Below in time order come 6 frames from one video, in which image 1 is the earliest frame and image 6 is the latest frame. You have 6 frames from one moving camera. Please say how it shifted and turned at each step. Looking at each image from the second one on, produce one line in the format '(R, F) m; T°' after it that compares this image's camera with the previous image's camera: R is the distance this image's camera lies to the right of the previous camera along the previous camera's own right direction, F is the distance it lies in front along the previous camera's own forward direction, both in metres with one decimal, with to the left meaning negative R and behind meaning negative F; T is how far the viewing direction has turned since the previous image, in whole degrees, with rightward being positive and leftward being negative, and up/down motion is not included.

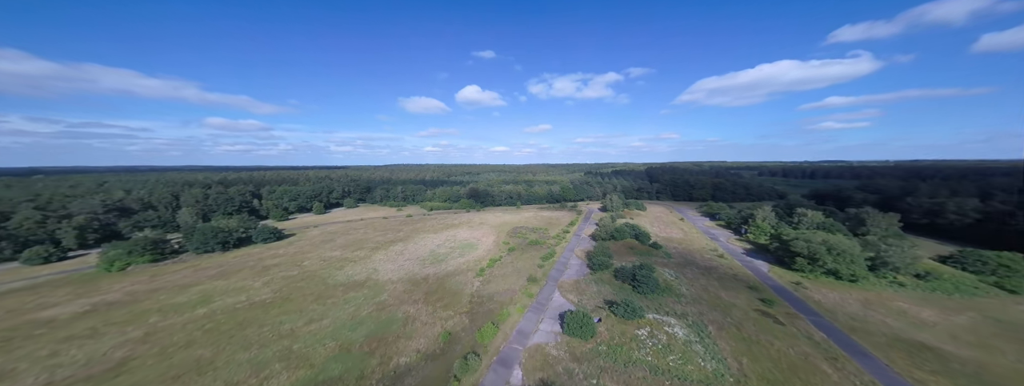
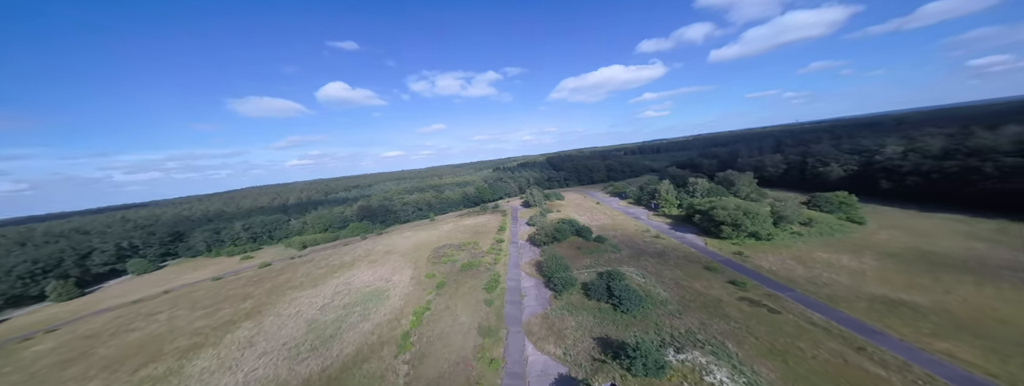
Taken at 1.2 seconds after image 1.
(-1.5, +10.8) m; +21°
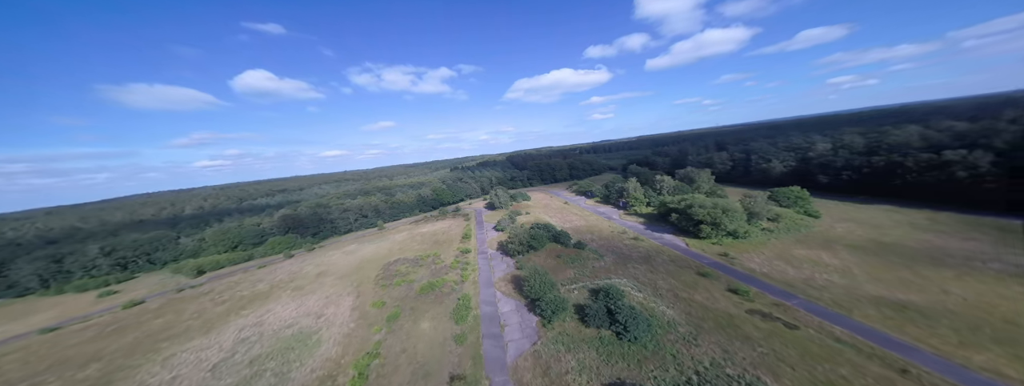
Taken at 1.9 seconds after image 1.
(-1.5, +5.9) m; +10°
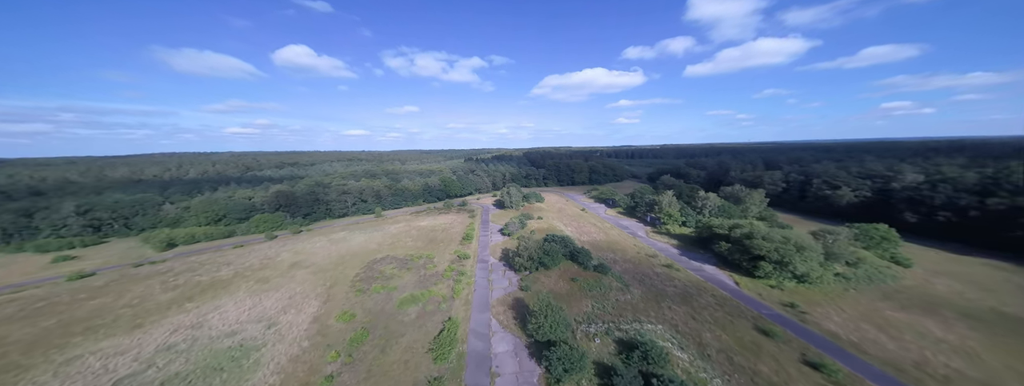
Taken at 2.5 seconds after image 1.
(-0.1, +6.5) m; -3°
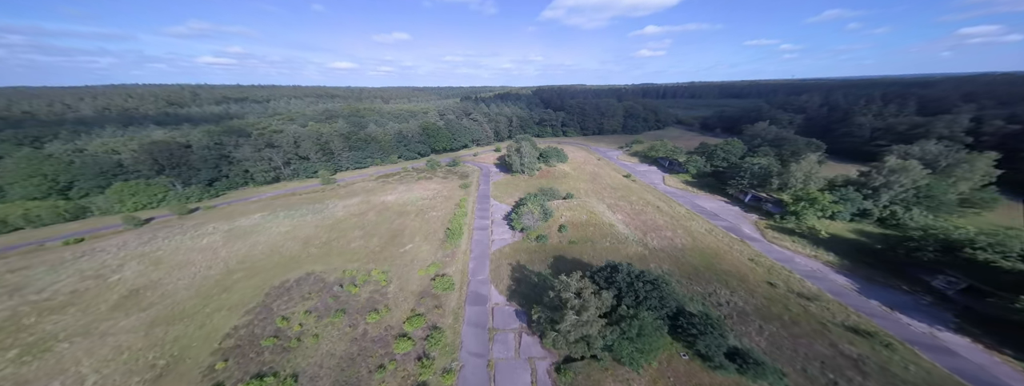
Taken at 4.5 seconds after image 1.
(-1.5, +17.5) m; 0°
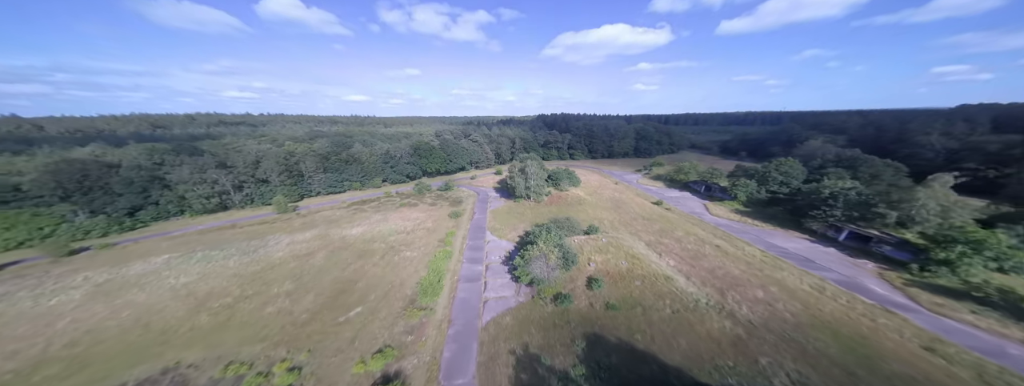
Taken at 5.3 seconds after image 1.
(0.0, +7.8) m; -1°
